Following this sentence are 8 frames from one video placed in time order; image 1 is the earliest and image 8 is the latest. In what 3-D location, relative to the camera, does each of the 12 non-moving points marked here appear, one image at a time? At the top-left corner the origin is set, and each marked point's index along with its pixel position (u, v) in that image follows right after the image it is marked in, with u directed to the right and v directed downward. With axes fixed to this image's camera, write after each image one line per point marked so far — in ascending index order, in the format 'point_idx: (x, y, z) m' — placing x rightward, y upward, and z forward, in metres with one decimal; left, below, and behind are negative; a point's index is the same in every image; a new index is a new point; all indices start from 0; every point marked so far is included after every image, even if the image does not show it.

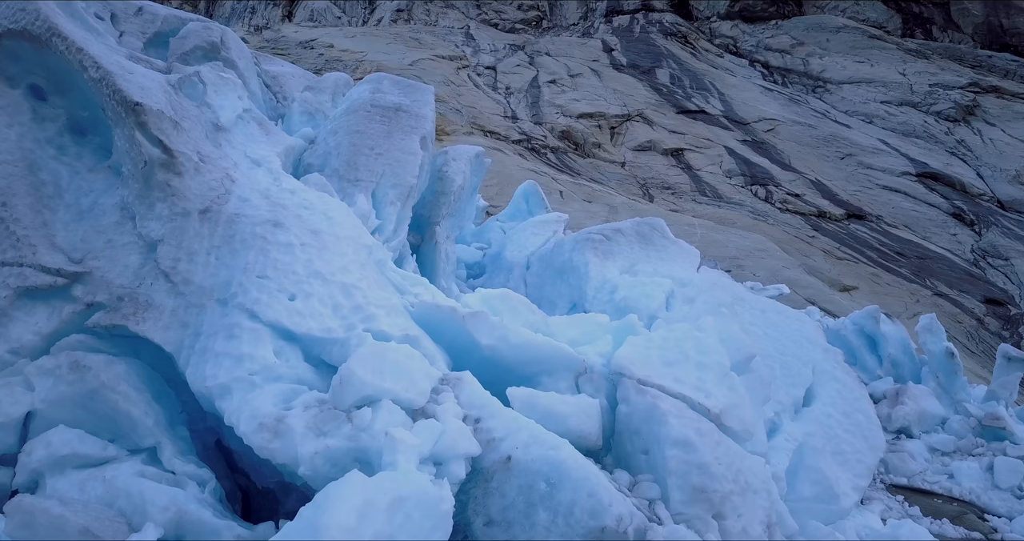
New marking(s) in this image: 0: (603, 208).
0: (+1.4, +1.0, +11.8) m
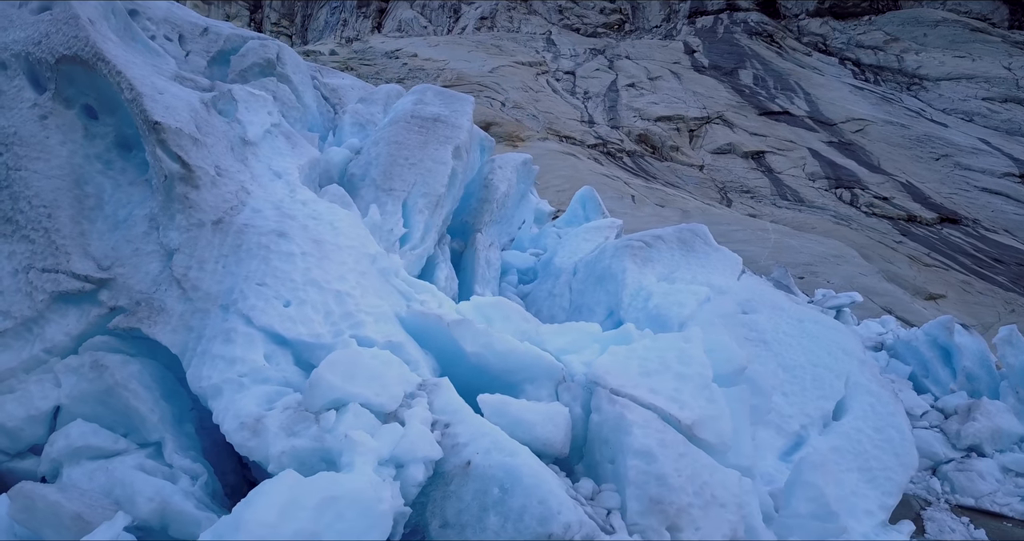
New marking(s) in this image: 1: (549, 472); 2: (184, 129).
0: (+2.5, +0.9, +11.6) m
1: (+0.1, -0.4, +1.7) m
2: (-1.0, +0.4, +2.4) m
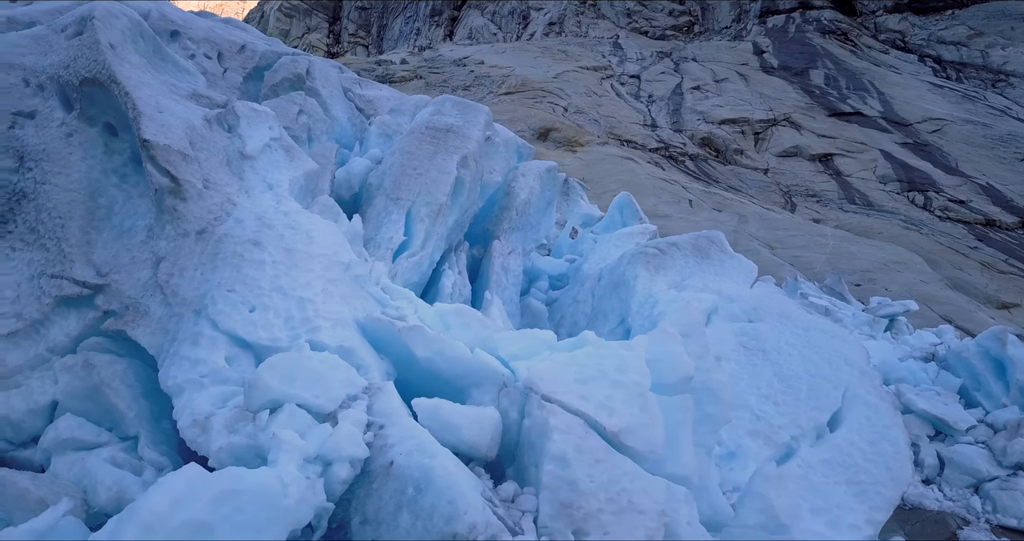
0: (+3.3, +0.8, +11.4) m
1: (-0.1, -0.5, +1.7) m
2: (-1.1, +0.4, +2.6) m
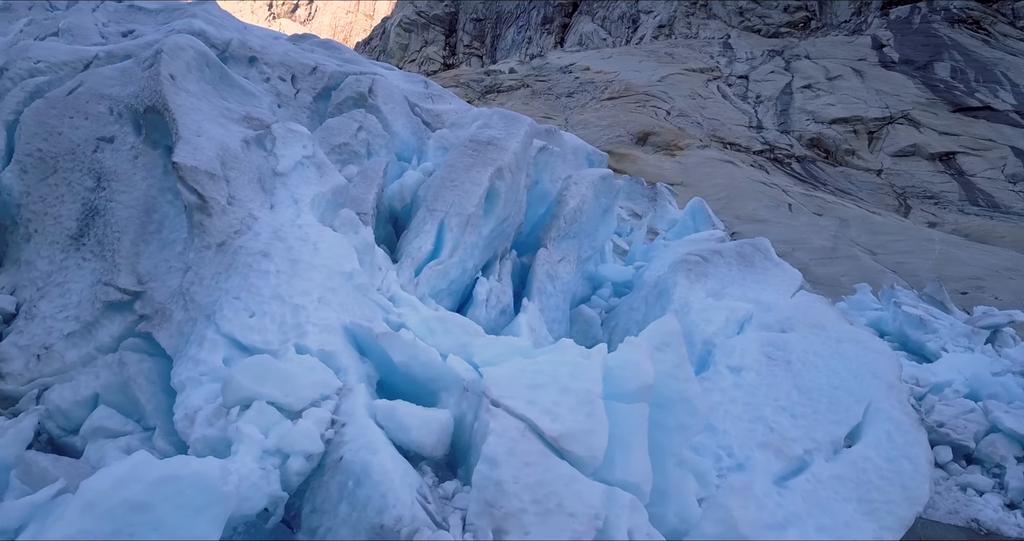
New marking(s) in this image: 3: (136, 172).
0: (+4.6, +0.7, +10.9) m
1: (-0.3, -0.5, +1.9) m
2: (-1.2, +0.4, +2.9) m
3: (-1.7, +0.4, +3.4) m
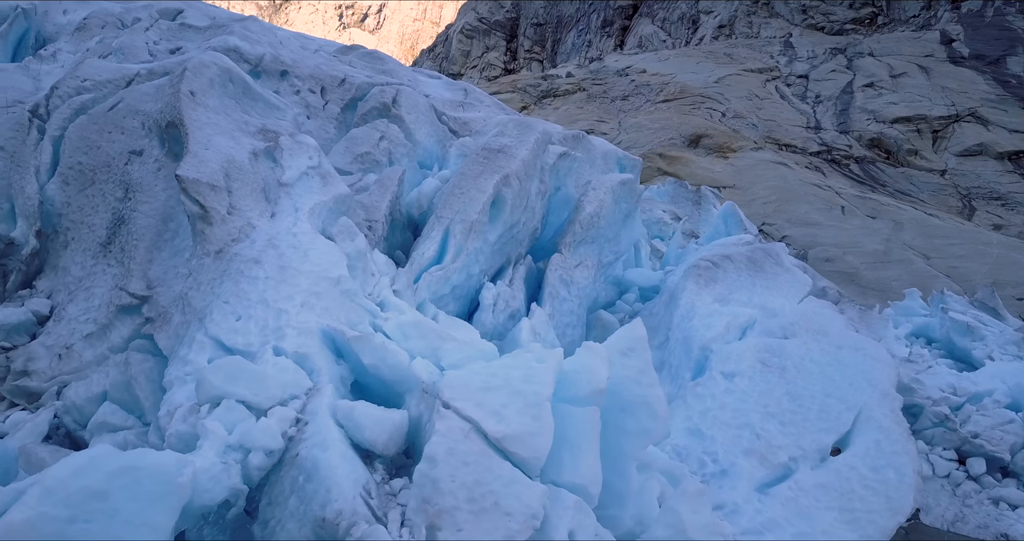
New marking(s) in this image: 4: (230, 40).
0: (+5.2, +0.6, +10.5) m
1: (-0.4, -0.5, +2.0) m
2: (-1.2, +0.4, +3.0) m
3: (-1.7, +0.4, +3.6) m
4: (-2.0, +1.6, +5.4) m
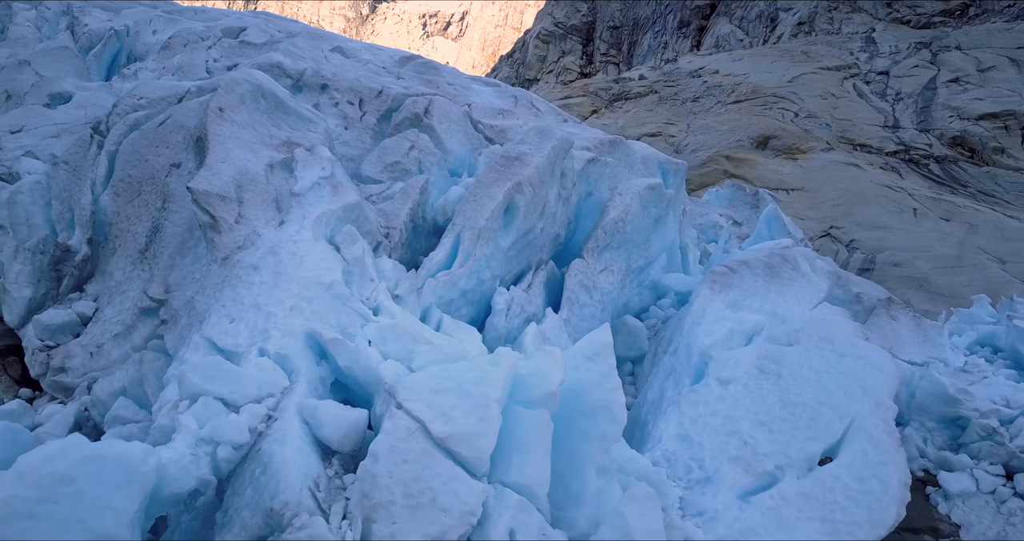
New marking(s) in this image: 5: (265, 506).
0: (+5.9, +0.6, +10.0) m
1: (-0.6, -0.5, +2.1) m
2: (-1.3, +0.3, +3.2) m
3: (-1.7, +0.4, +3.9) m
4: (-1.8, +1.6, +5.7) m
5: (-0.7, -0.6, +2.0) m
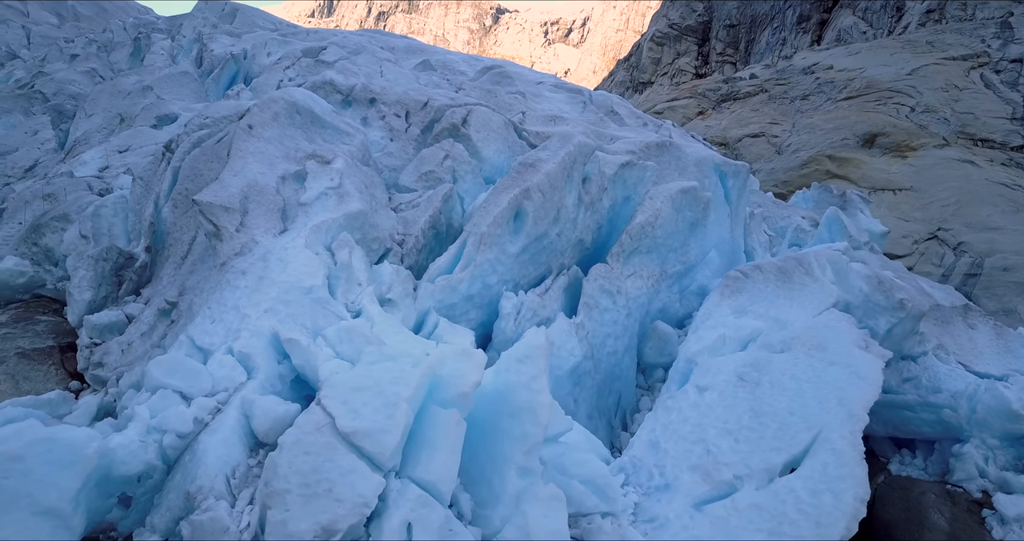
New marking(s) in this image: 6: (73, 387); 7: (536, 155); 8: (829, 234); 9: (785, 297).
0: (+6.8, +0.5, +9.1) m
1: (-0.9, -0.5, +2.3) m
2: (-1.3, +0.3, +3.5) m
3: (-1.7, +0.4, +4.2) m
4: (-1.5, +1.6, +6.1) m
5: (-1.0, -0.6, +2.2) m
6: (-2.3, -0.6, +3.9) m
7: (+0.2, +0.7, +4.8) m
8: (+2.7, +0.3, +6.4) m
9: (+1.4, -0.1, +3.9) m
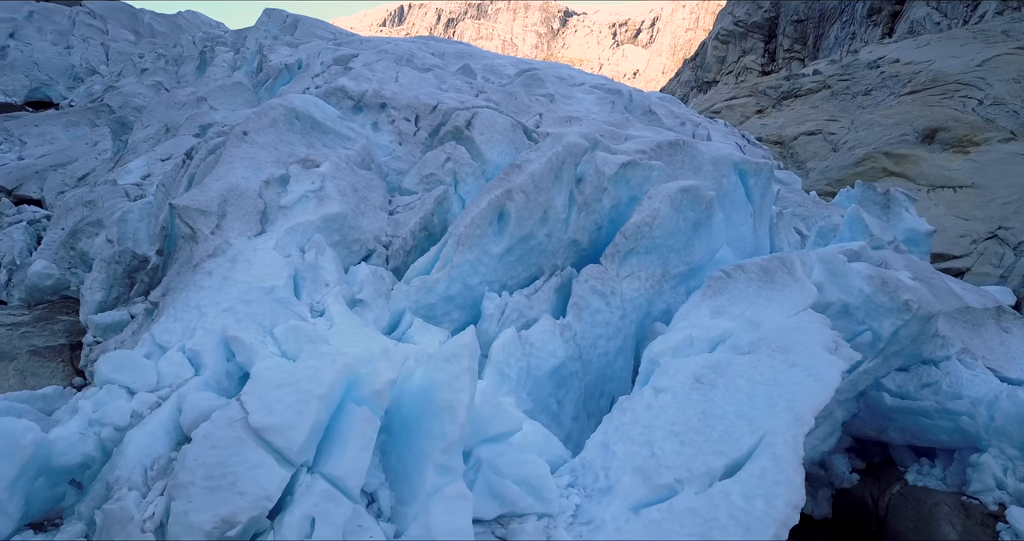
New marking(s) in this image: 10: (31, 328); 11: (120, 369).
0: (+7.1, +0.5, +8.5) m
1: (-1.1, -0.5, +2.4) m
2: (-1.5, +0.3, +3.7) m
3: (-1.7, +0.3, +4.4) m
4: (-1.4, +1.5, +6.2) m
5: (-1.2, -0.6, +2.3) m
6: (-2.4, -0.6, +4.2) m
7: (+0.1, +0.7, +4.7) m
8: (+2.7, +0.3, +6.1) m
9: (+1.2, -0.1, +3.7) m
10: (-3.1, -0.4, +4.9) m
11: (-1.4, -0.4, +2.8) m
